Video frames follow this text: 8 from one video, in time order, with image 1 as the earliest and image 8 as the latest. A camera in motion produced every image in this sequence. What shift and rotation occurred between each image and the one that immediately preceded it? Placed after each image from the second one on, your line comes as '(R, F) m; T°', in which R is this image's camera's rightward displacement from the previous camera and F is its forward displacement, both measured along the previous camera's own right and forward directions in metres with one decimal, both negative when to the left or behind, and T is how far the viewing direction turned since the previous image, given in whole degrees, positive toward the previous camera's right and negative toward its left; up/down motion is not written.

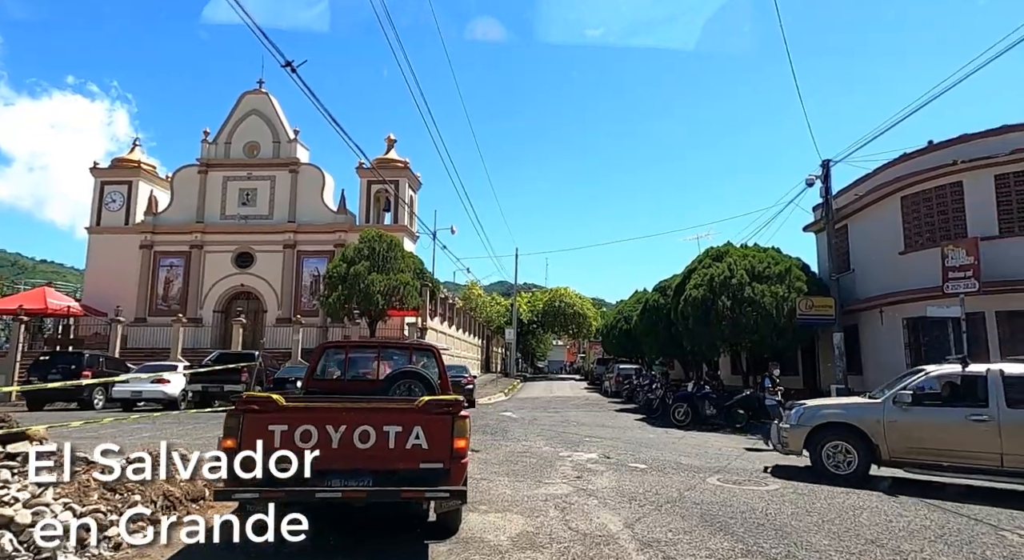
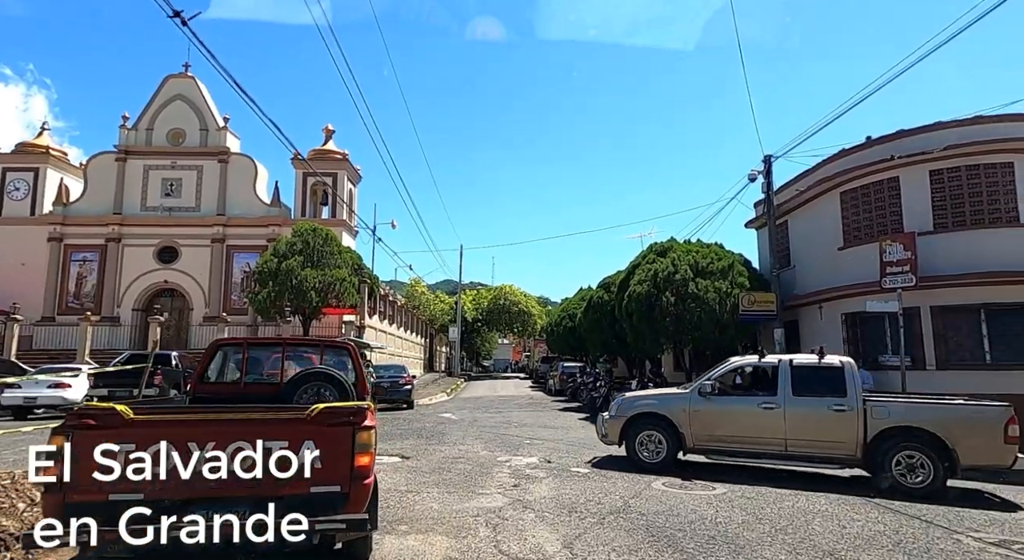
(+0.2, +0.6) m; +5°
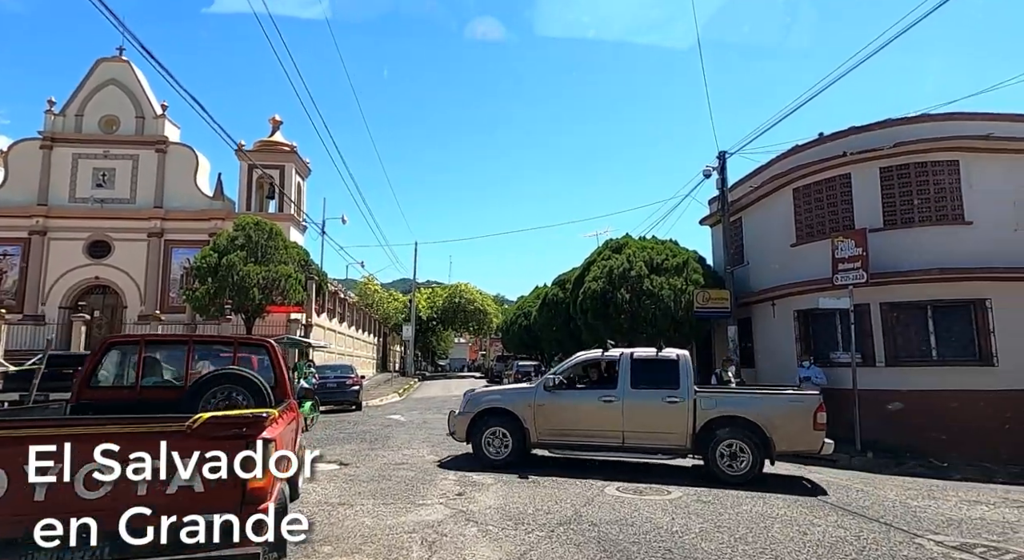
(+0.1, +0.5) m; +4°
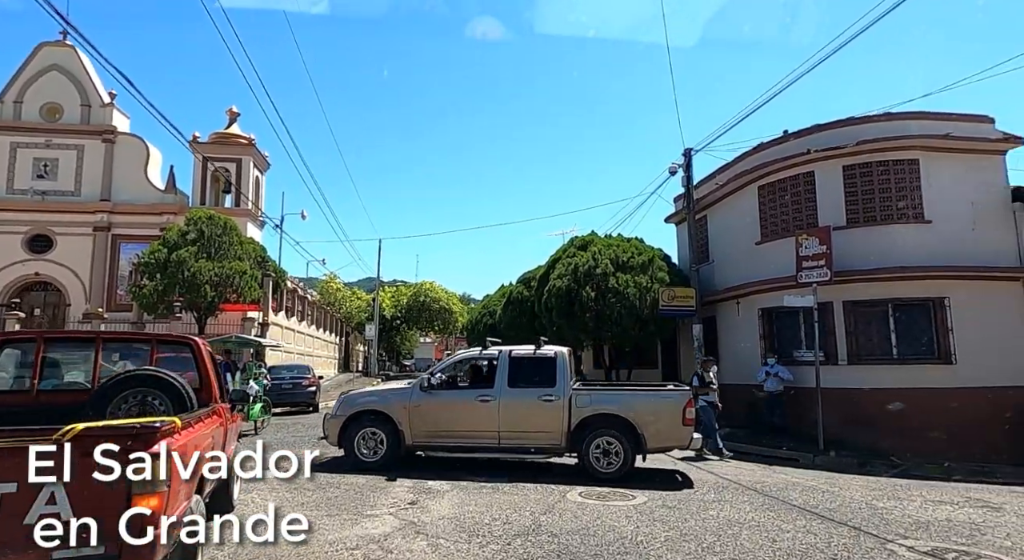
(+0.1, +0.4) m; +3°
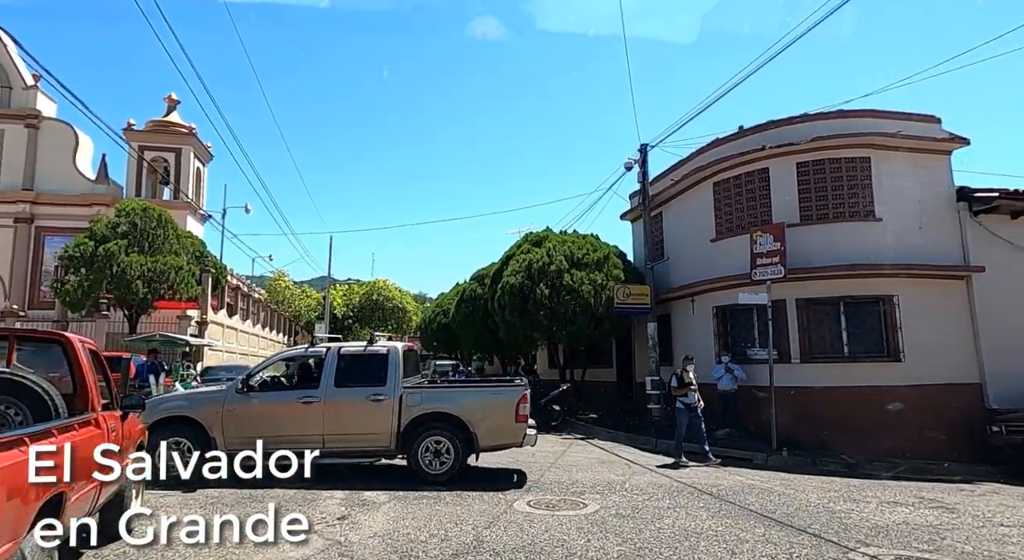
(+0.1, +0.5) m; +4°
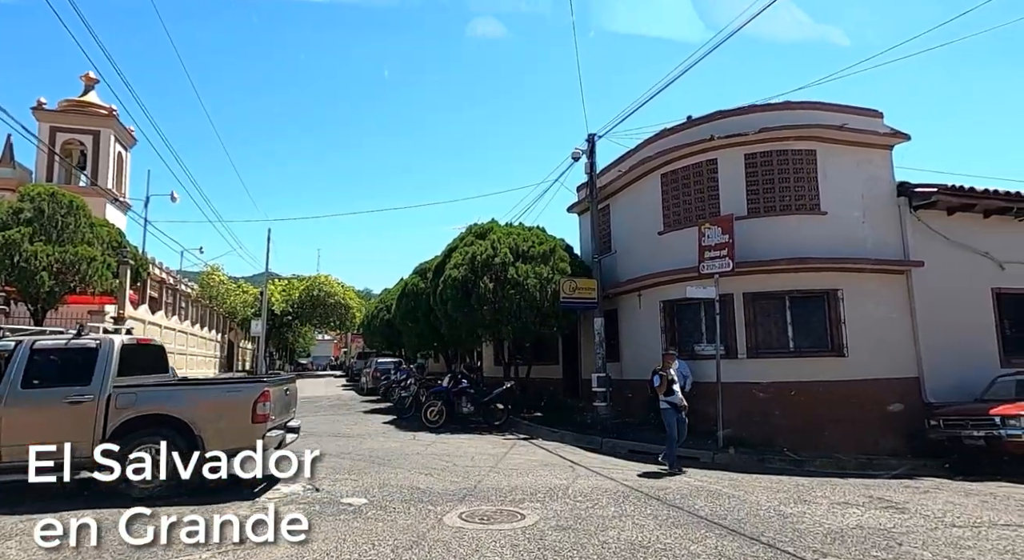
(+0.2, +0.7) m; +4°
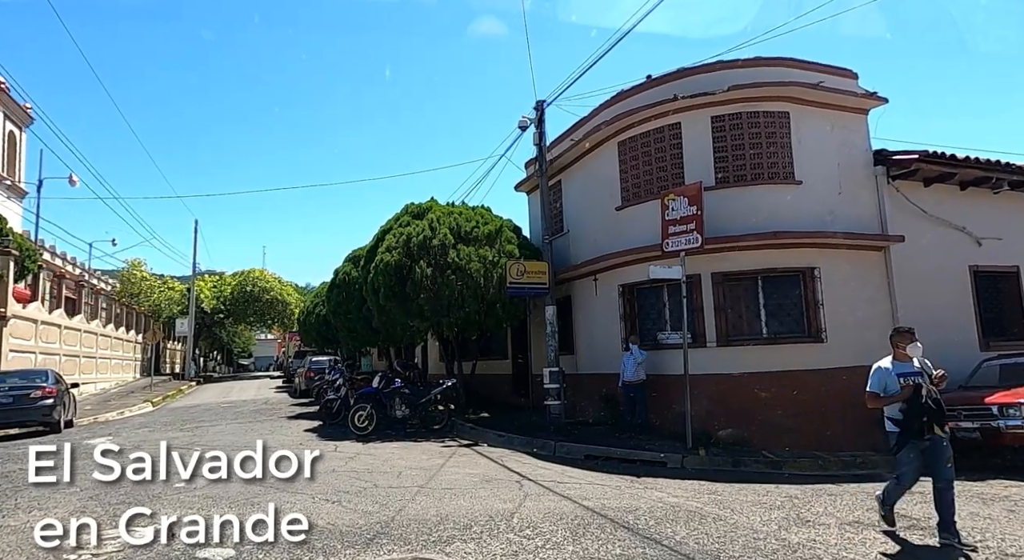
(+0.3, +1.8) m; +4°
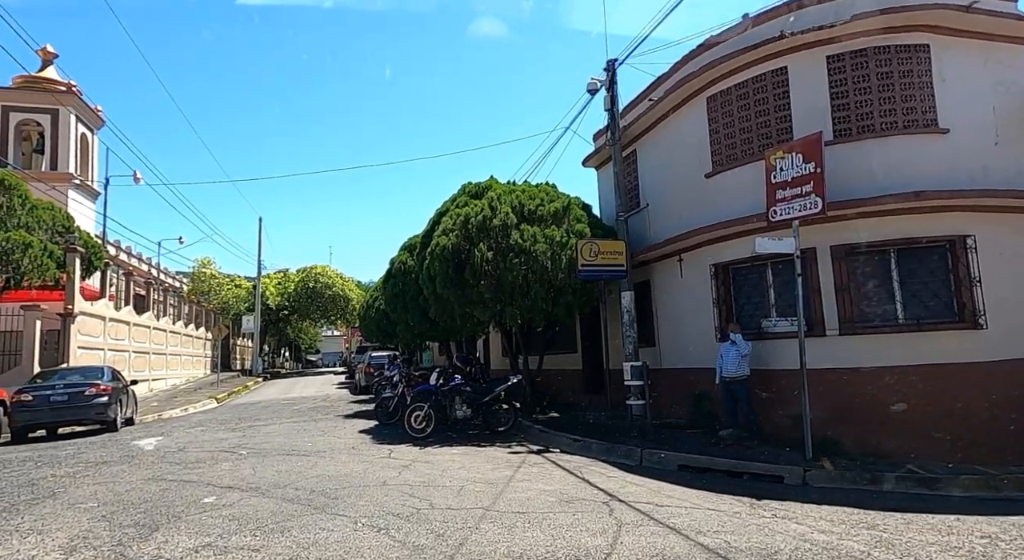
(-0.2, +1.6) m; -6°
